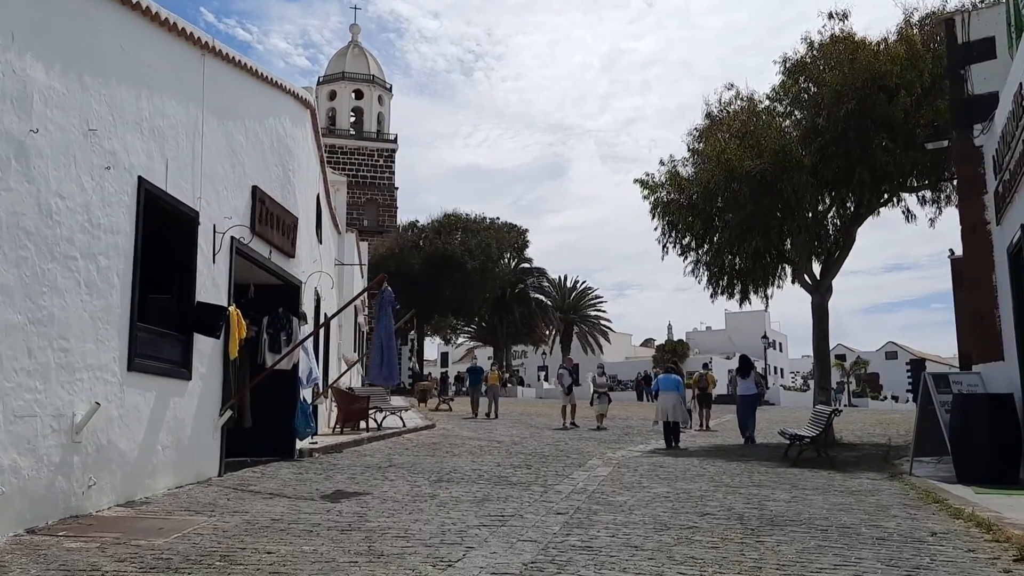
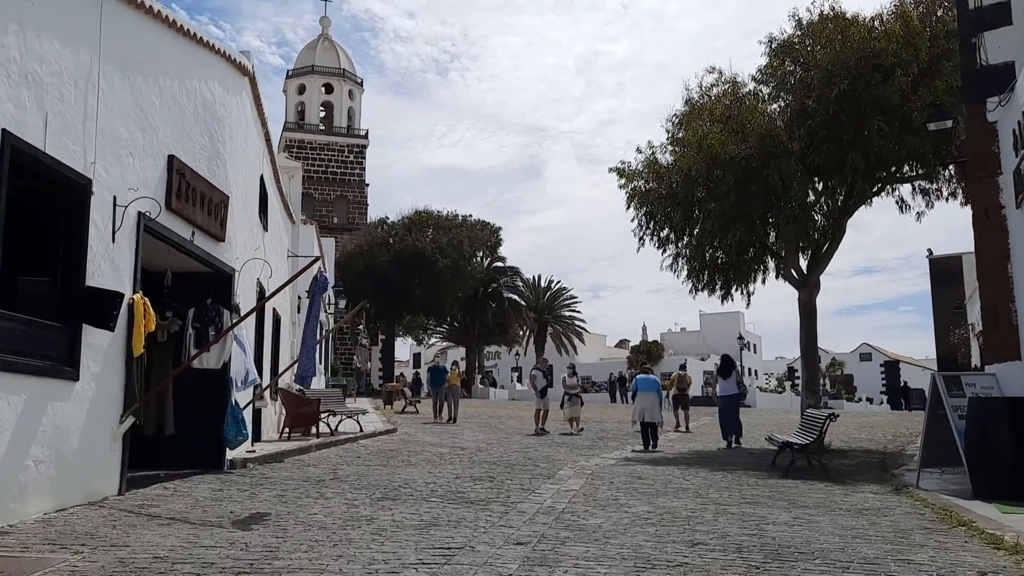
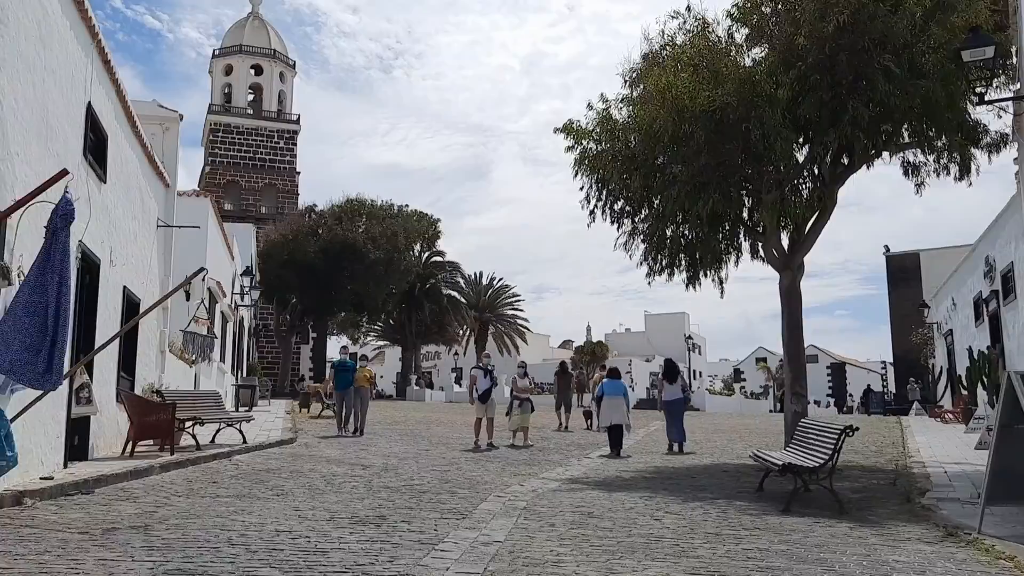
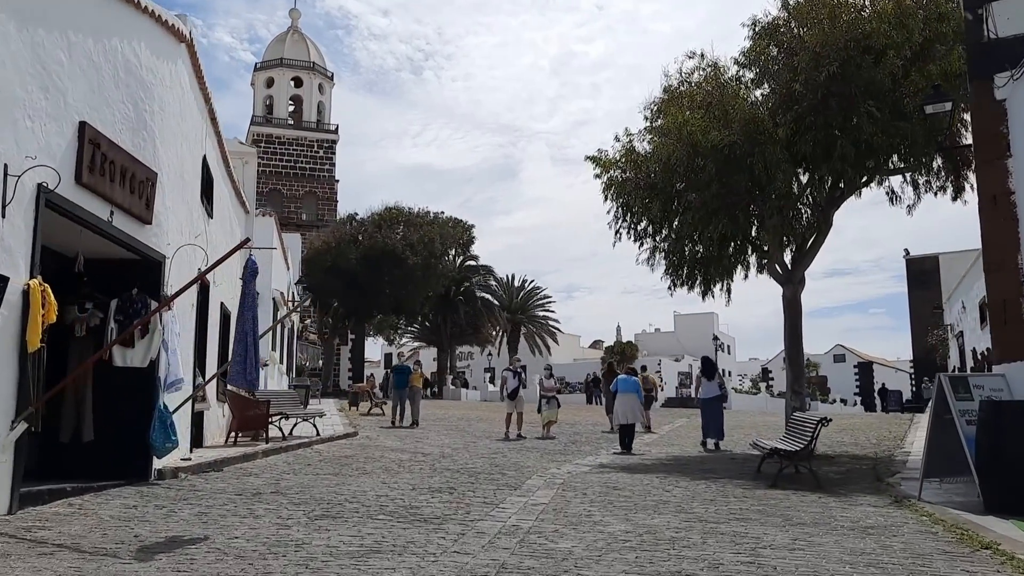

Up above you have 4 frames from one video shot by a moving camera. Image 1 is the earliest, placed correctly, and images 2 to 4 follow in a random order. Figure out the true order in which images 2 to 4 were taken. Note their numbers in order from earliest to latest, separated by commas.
2, 4, 3
